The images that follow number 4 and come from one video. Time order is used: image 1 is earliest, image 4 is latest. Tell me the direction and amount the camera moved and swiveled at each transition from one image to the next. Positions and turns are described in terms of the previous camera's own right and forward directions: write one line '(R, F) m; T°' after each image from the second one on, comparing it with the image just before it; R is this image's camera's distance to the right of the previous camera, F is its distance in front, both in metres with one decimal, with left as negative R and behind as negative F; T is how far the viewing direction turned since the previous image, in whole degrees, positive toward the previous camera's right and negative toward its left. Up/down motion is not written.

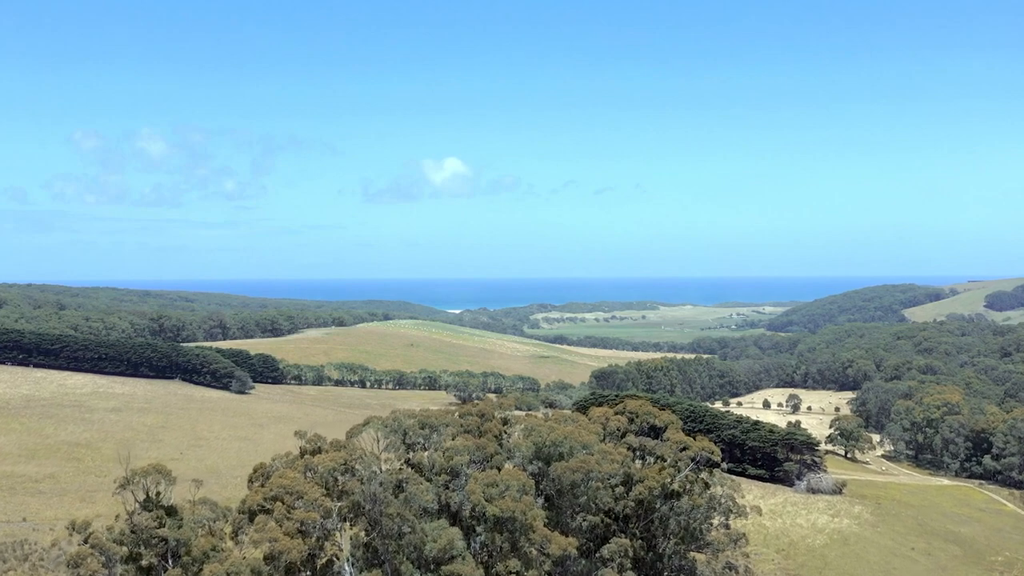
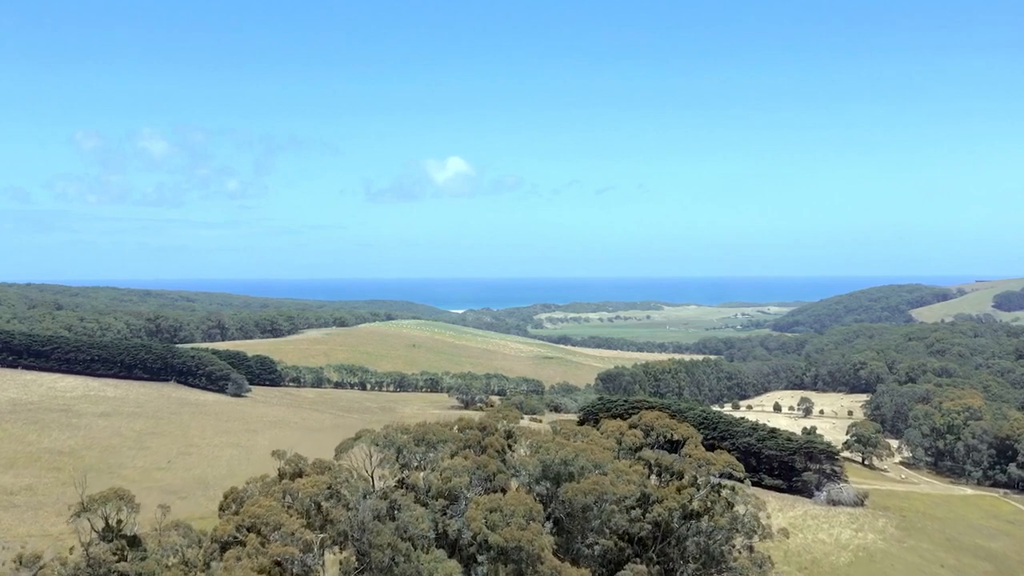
(-0.1, +1.8) m; 0°
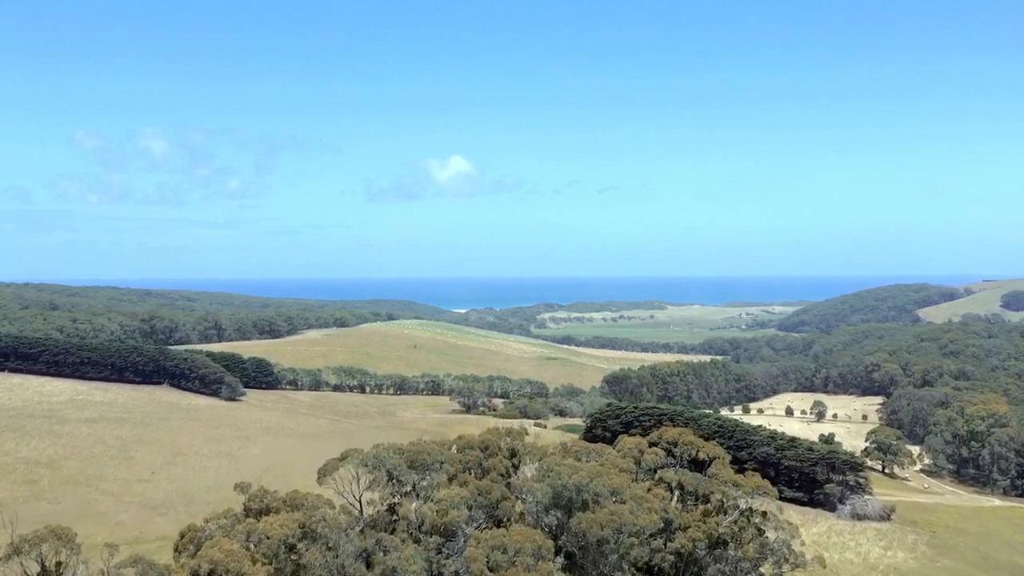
(-0.1, +2.0) m; 0°
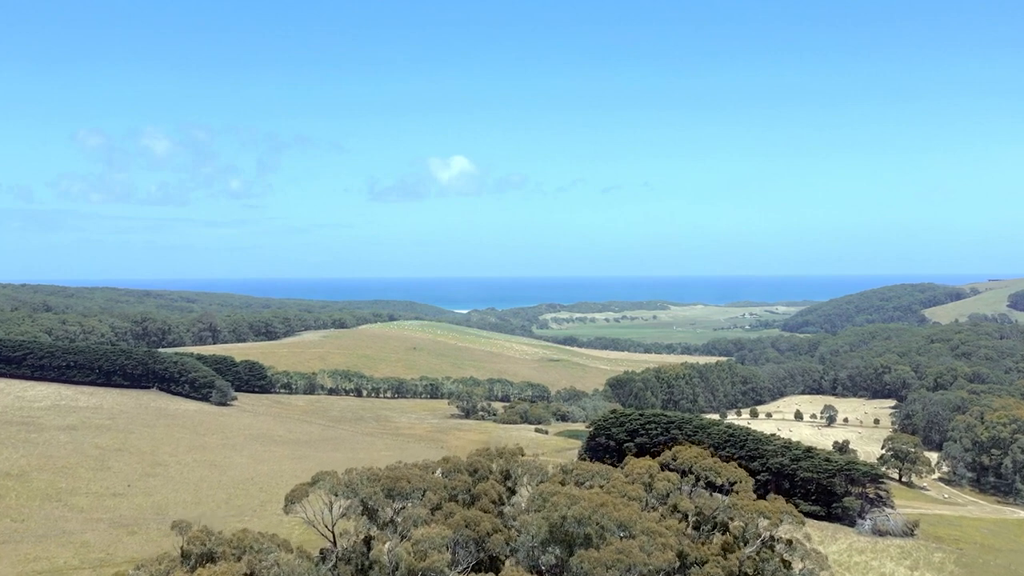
(+0.2, +1.9) m; 0°
